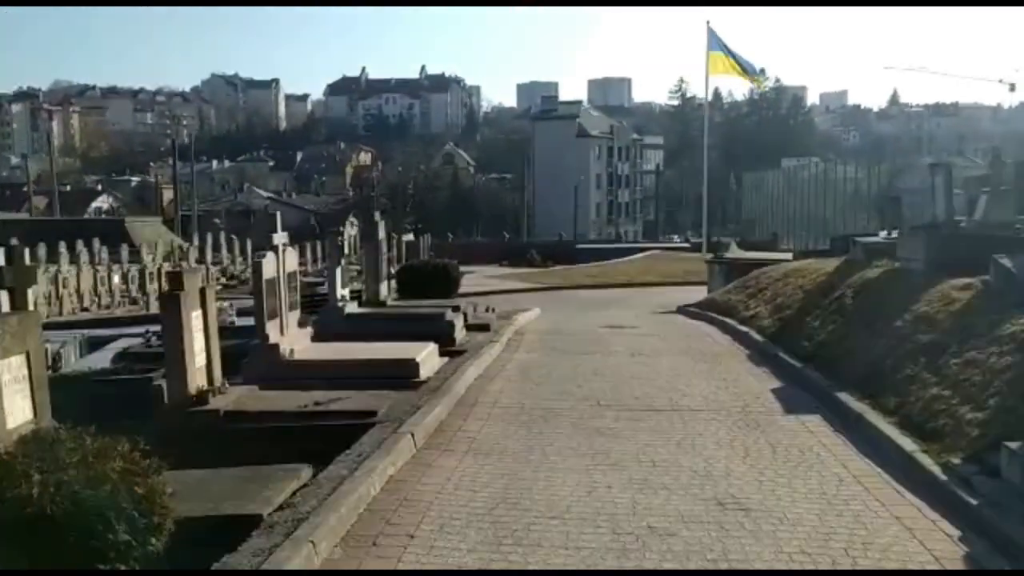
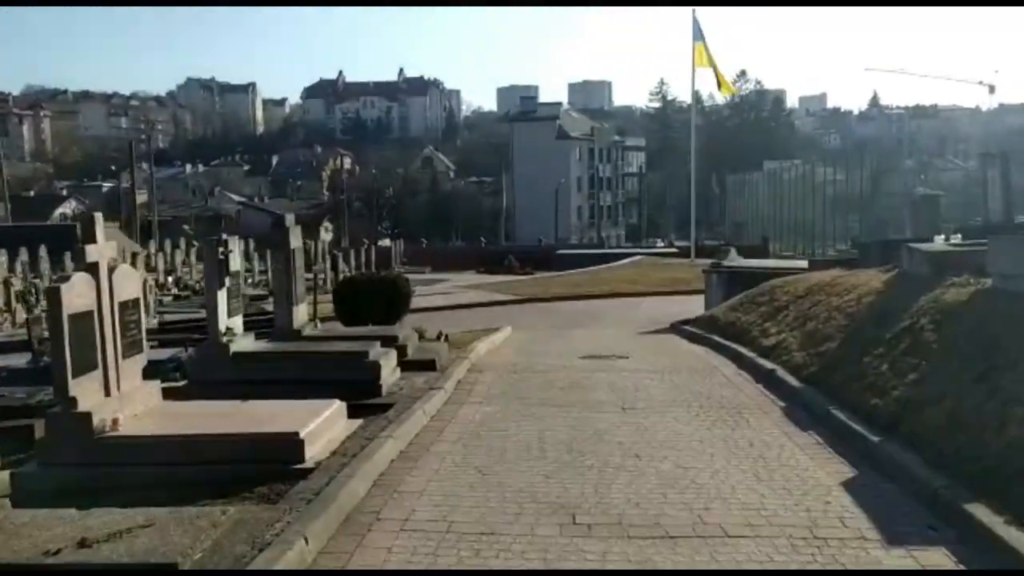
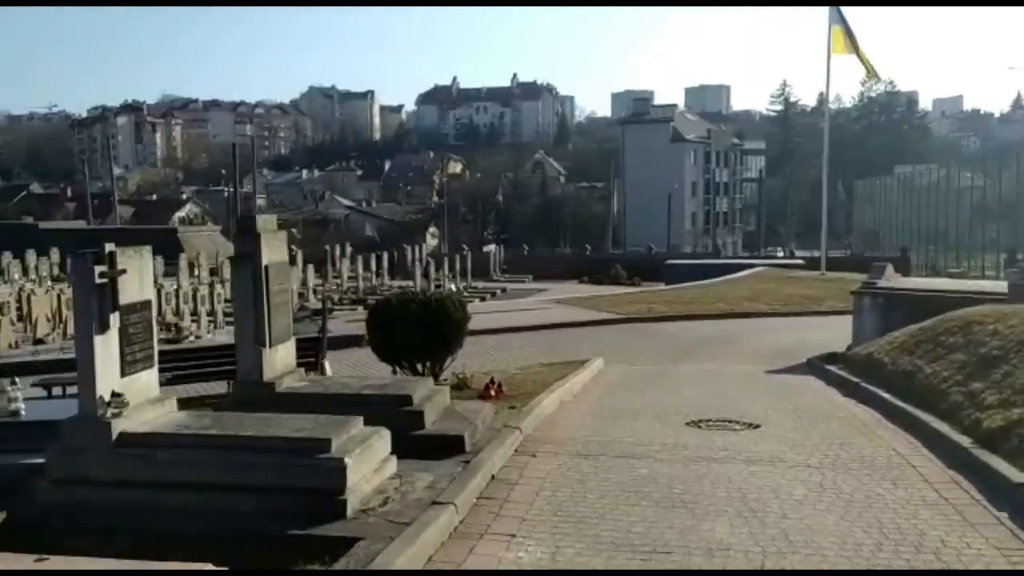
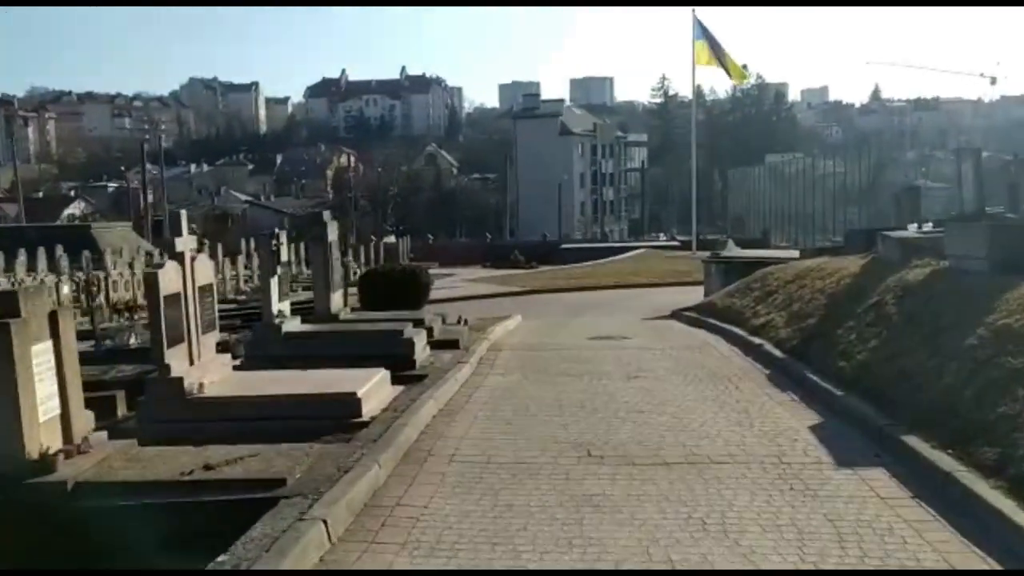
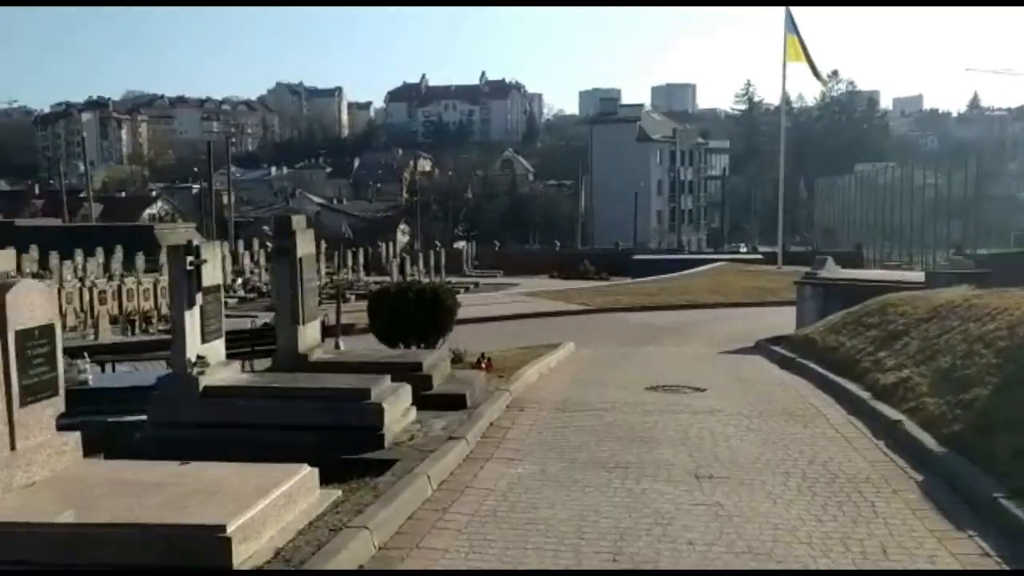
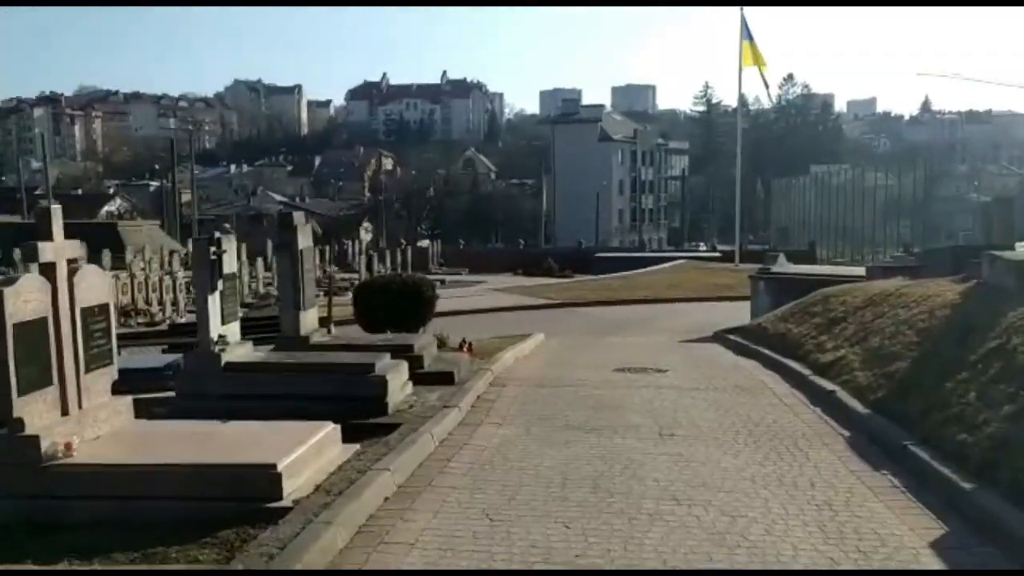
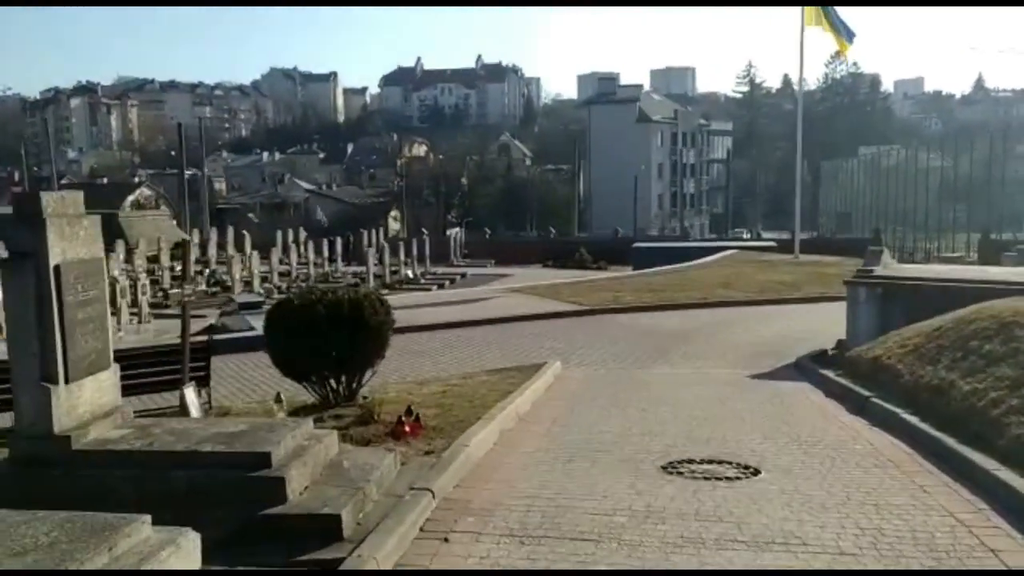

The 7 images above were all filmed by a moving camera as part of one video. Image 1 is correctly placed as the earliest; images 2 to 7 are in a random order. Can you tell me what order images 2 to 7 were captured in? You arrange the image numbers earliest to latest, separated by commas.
4, 2, 6, 5, 3, 7
